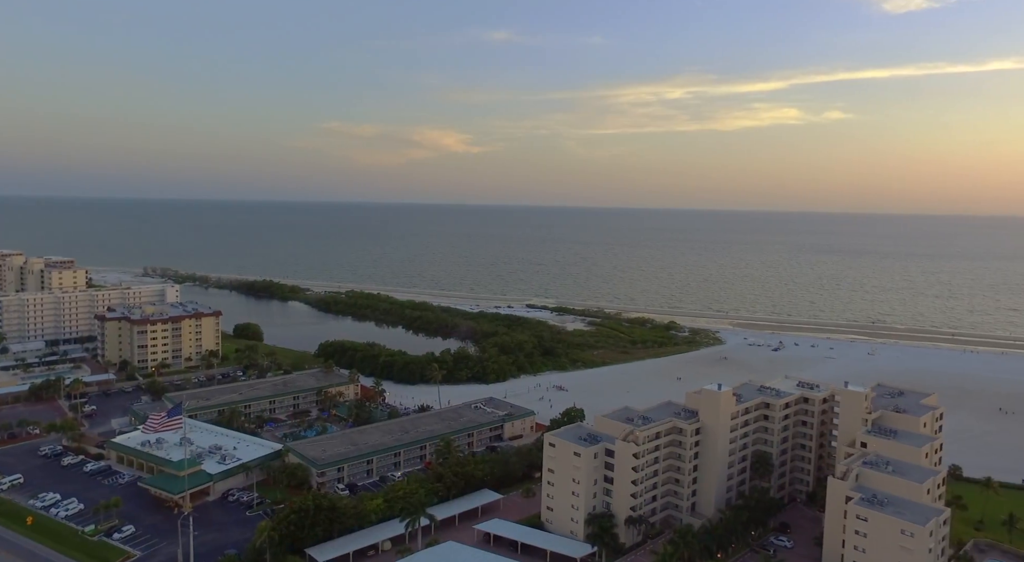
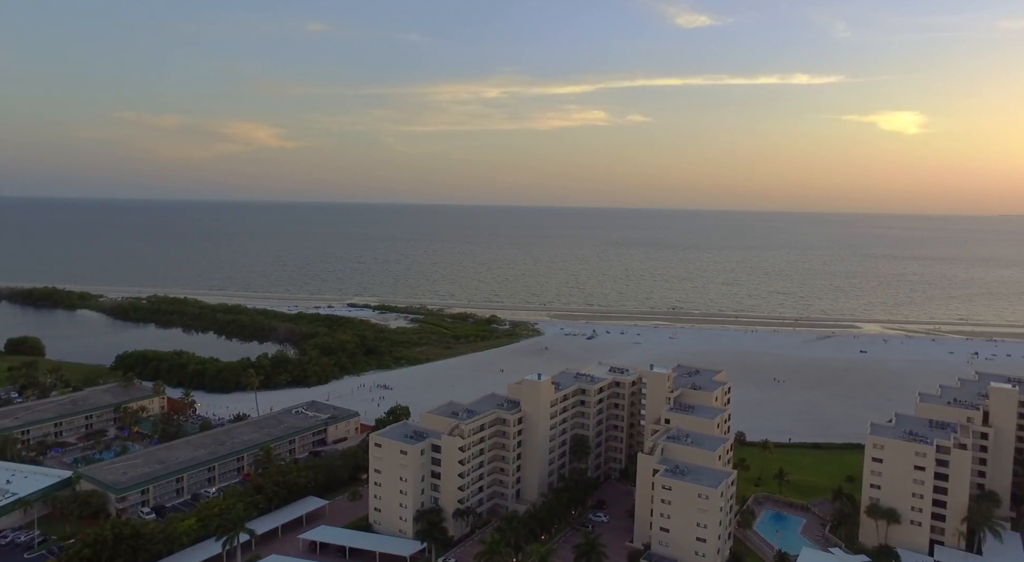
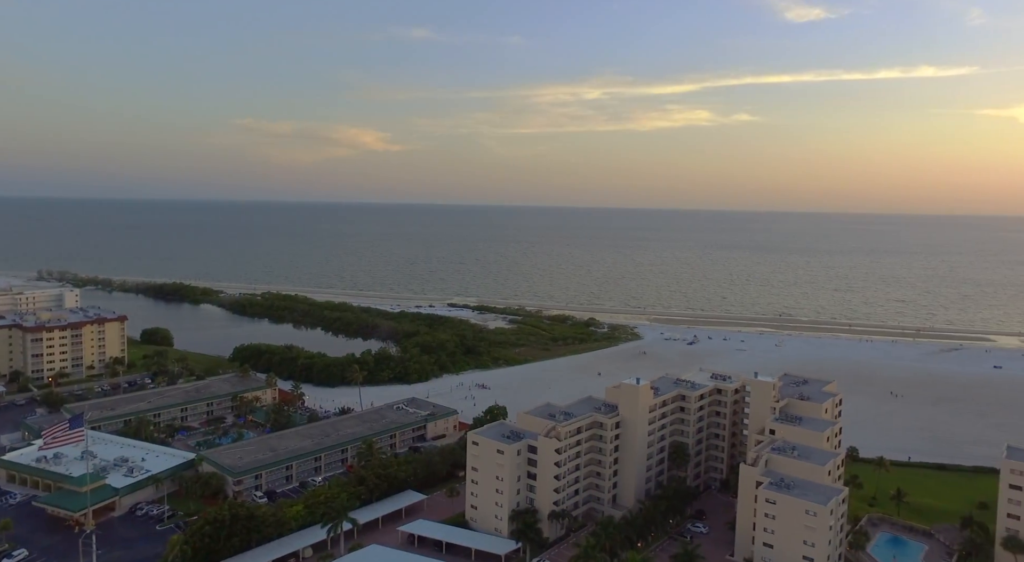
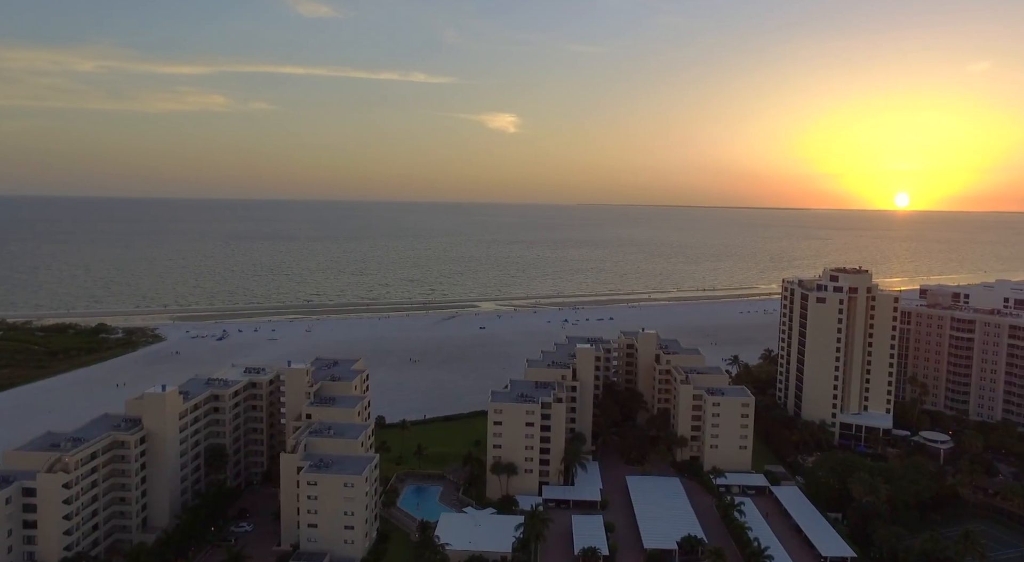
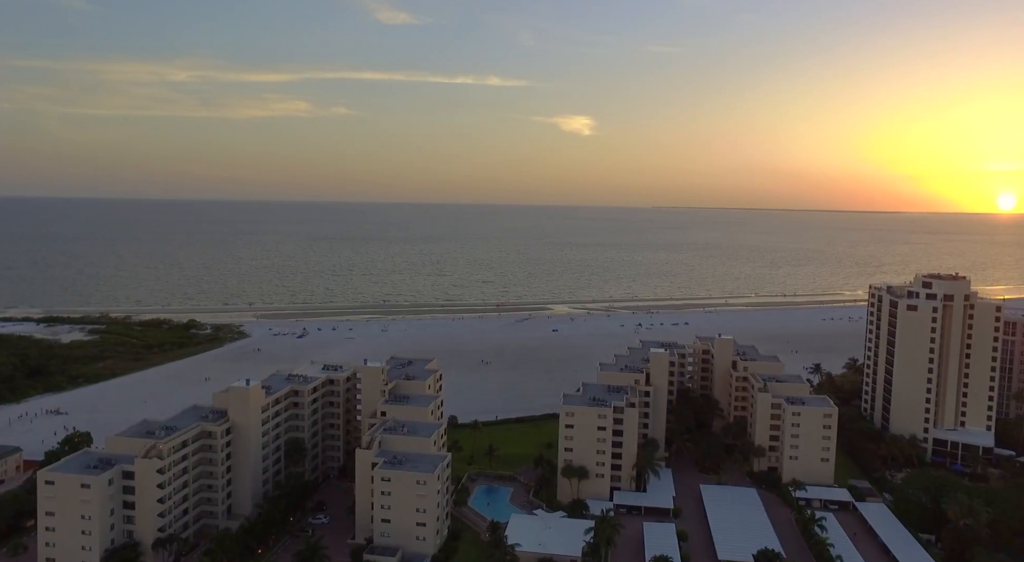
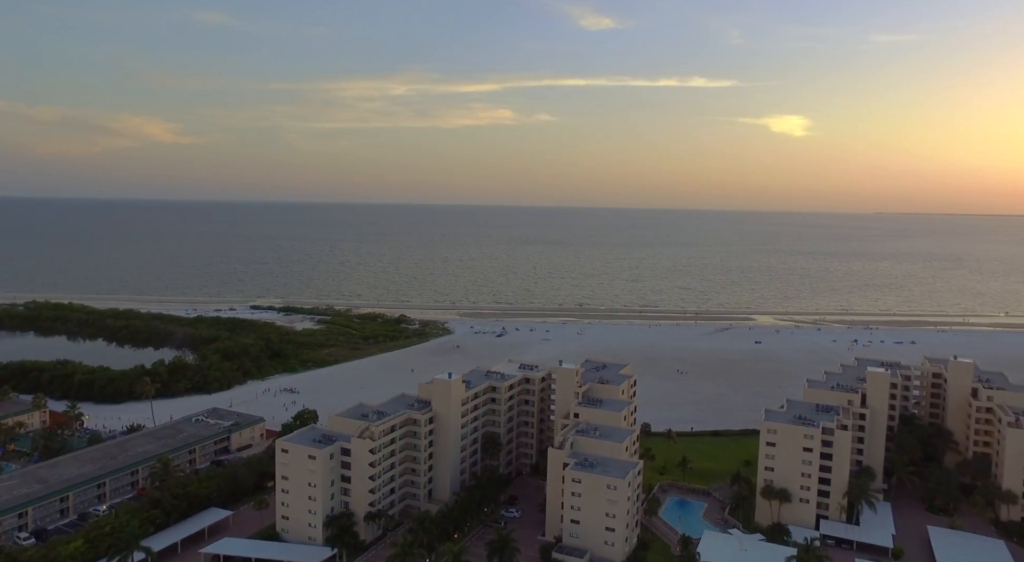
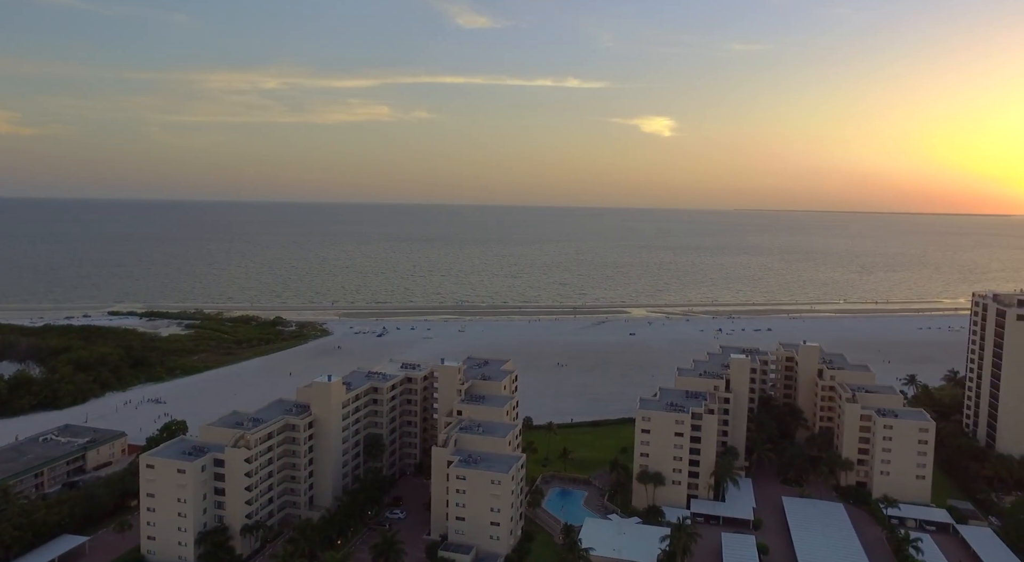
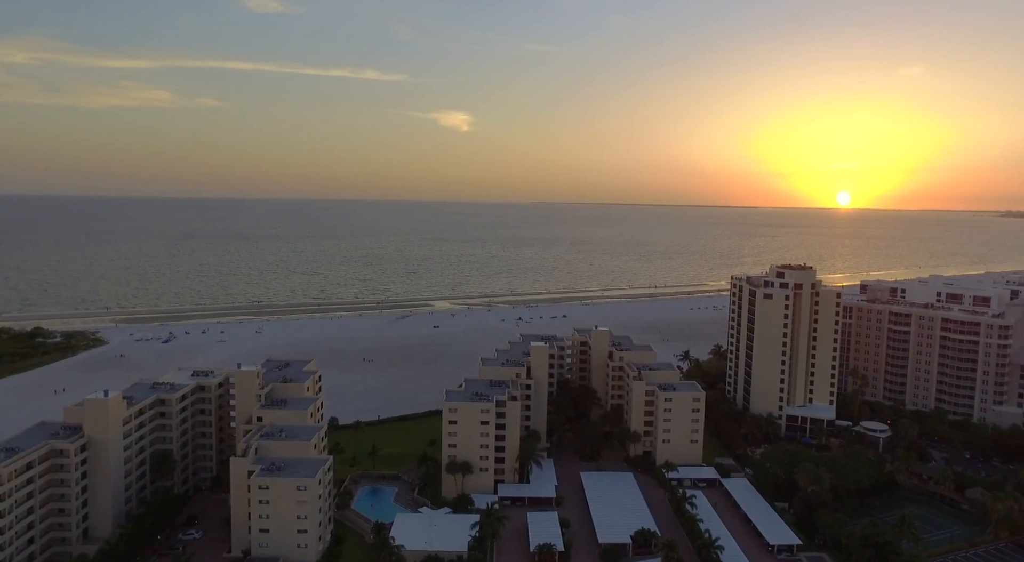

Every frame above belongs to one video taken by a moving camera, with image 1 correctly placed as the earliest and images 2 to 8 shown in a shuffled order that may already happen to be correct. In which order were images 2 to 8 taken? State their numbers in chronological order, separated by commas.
3, 2, 6, 7, 5, 4, 8
